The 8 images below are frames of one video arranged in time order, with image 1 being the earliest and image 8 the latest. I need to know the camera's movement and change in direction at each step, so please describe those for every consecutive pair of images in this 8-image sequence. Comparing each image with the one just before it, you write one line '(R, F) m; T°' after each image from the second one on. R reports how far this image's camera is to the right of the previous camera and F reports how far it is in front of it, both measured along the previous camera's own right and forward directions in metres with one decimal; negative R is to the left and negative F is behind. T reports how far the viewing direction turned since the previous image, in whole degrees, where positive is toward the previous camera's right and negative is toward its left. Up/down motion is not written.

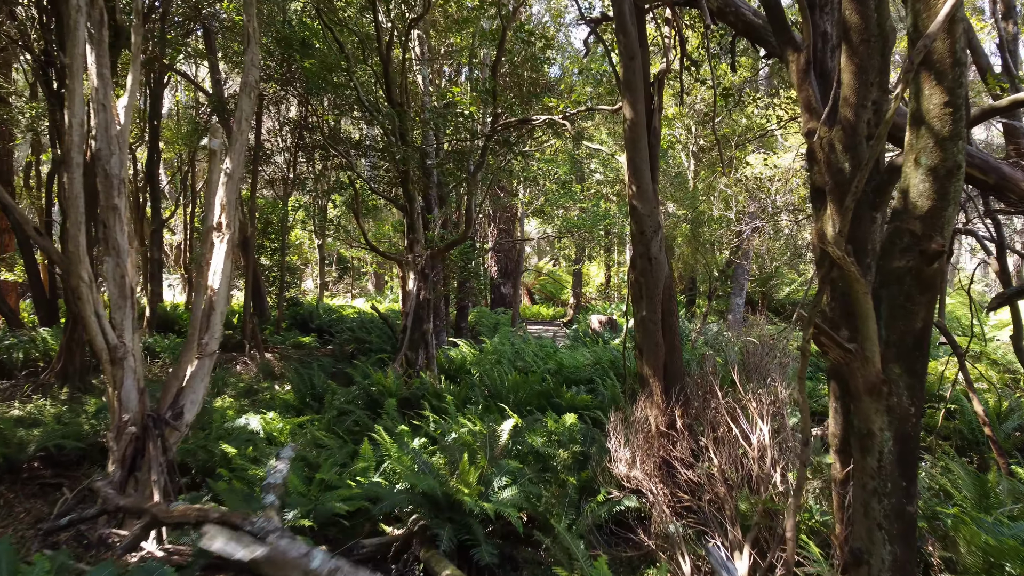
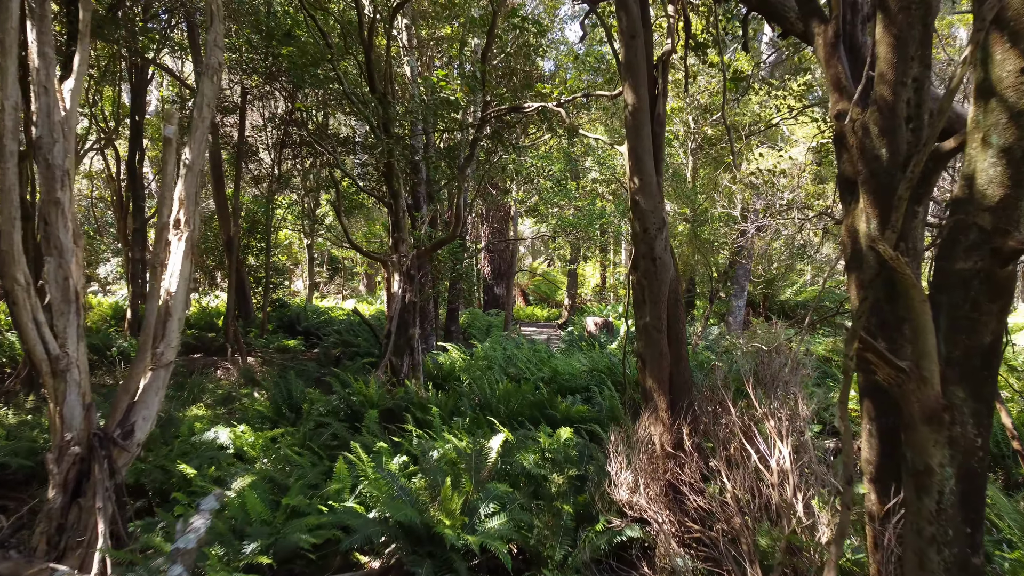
(0.0, +0.4) m; 0°
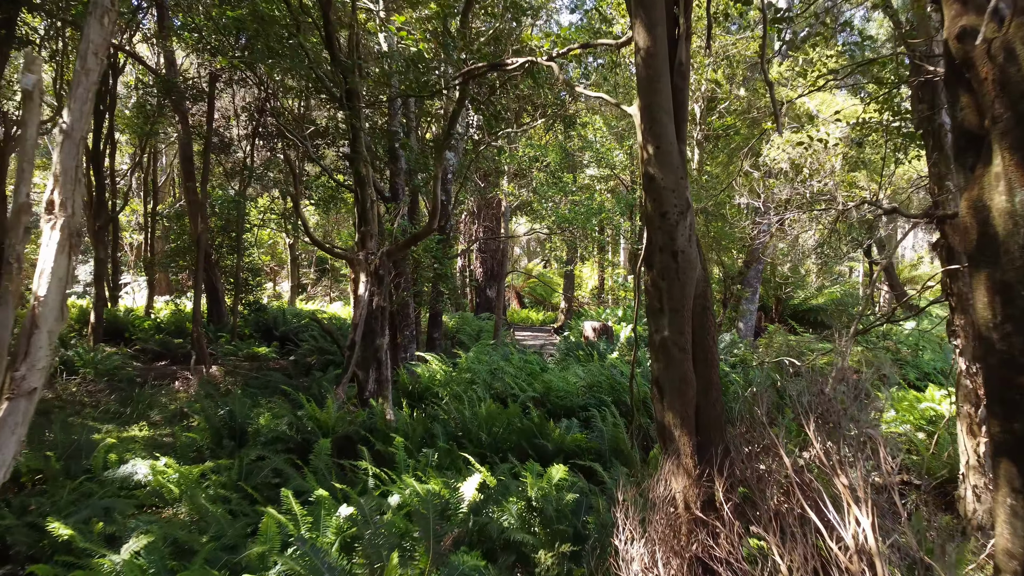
(+0.1, +0.9) m; 0°
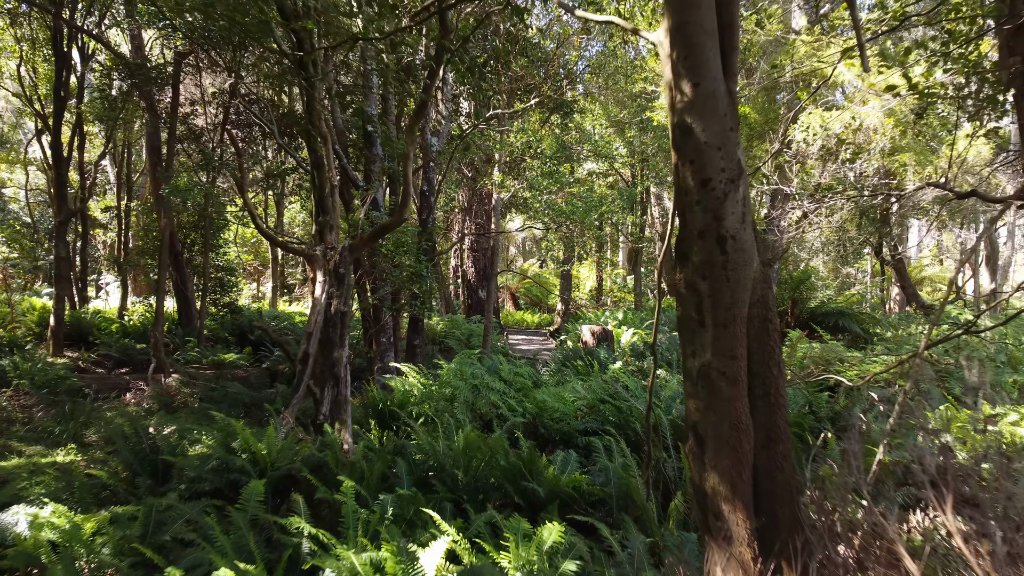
(+0.1, +0.9) m; 0°
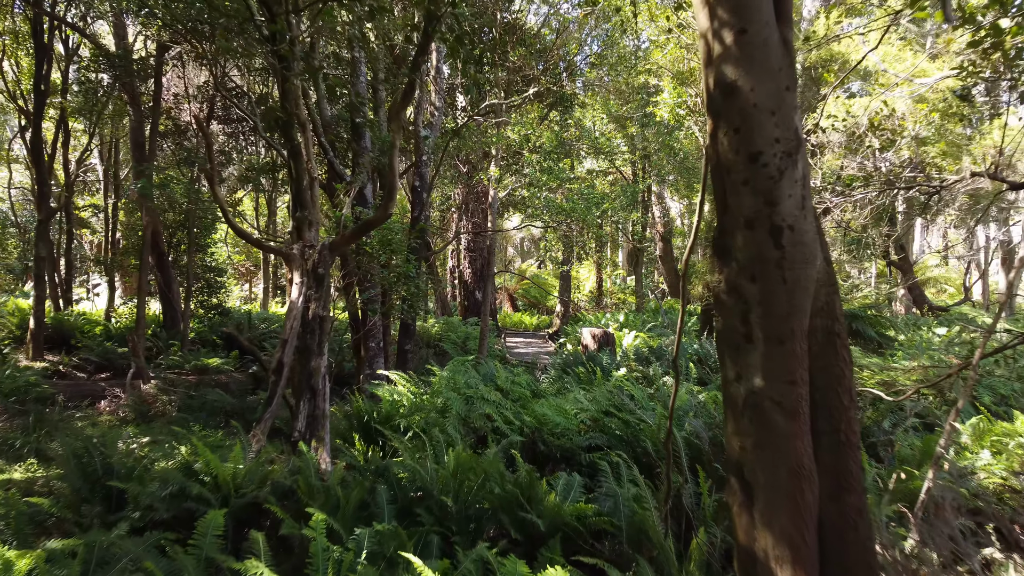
(0.0, +0.4) m; 0°
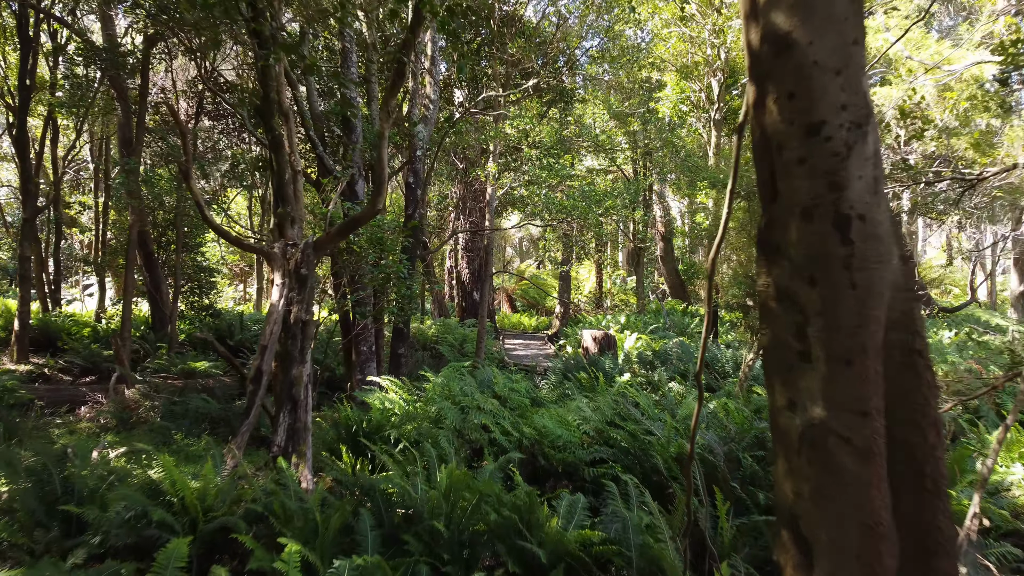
(0.0, +0.3) m; 0°
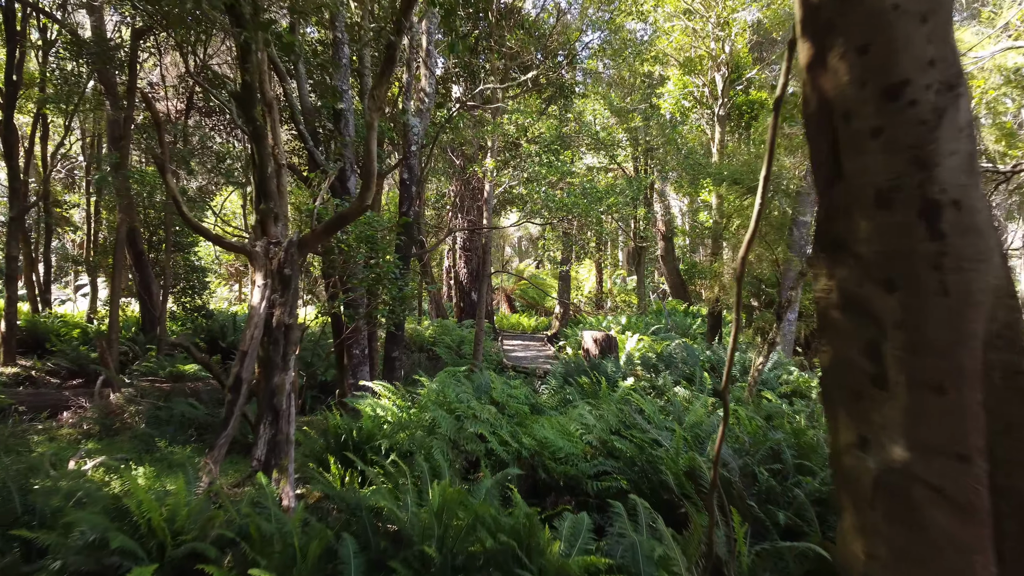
(0.0, +0.2) m; 0°
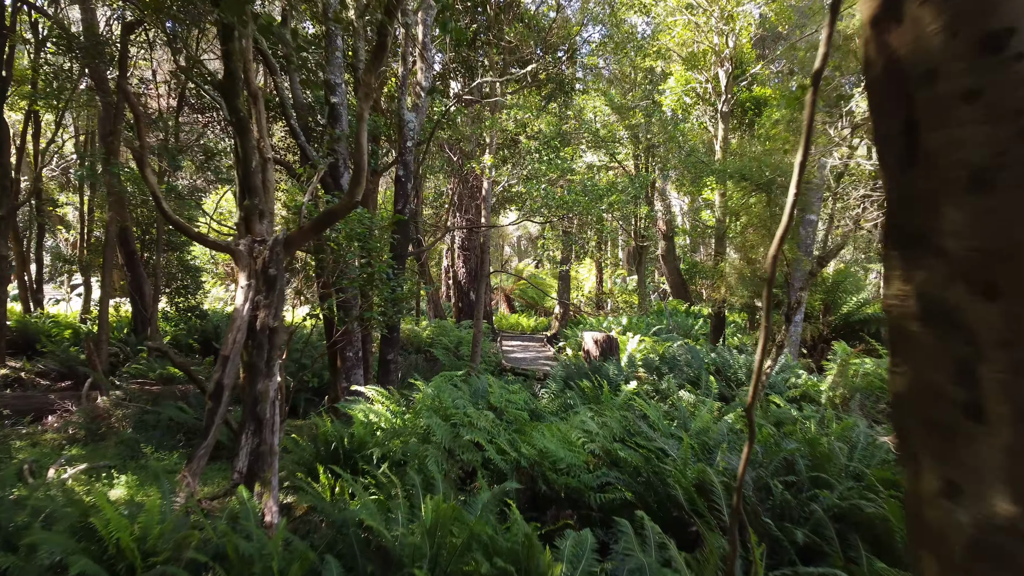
(0.0, +0.2) m; 0°
